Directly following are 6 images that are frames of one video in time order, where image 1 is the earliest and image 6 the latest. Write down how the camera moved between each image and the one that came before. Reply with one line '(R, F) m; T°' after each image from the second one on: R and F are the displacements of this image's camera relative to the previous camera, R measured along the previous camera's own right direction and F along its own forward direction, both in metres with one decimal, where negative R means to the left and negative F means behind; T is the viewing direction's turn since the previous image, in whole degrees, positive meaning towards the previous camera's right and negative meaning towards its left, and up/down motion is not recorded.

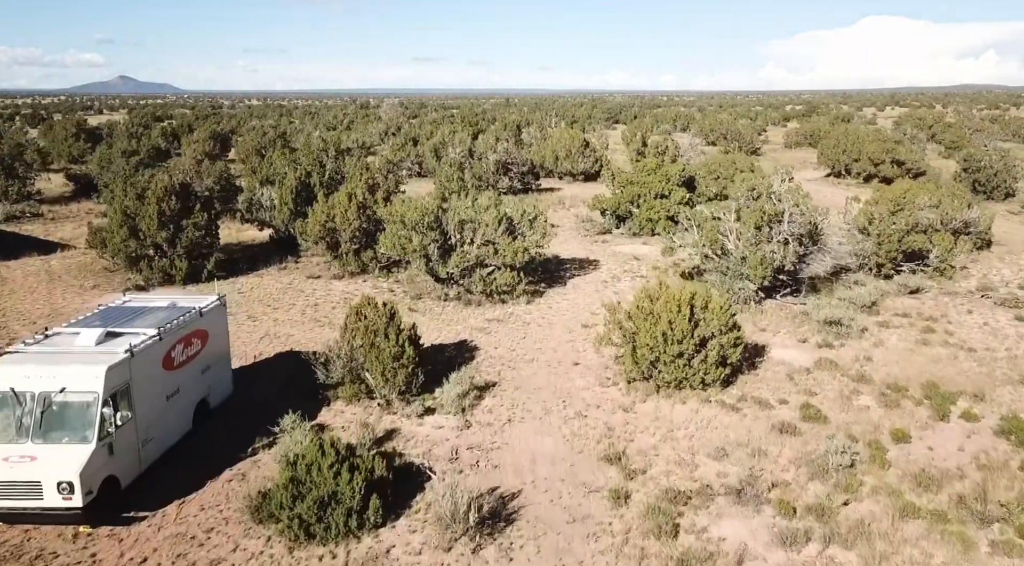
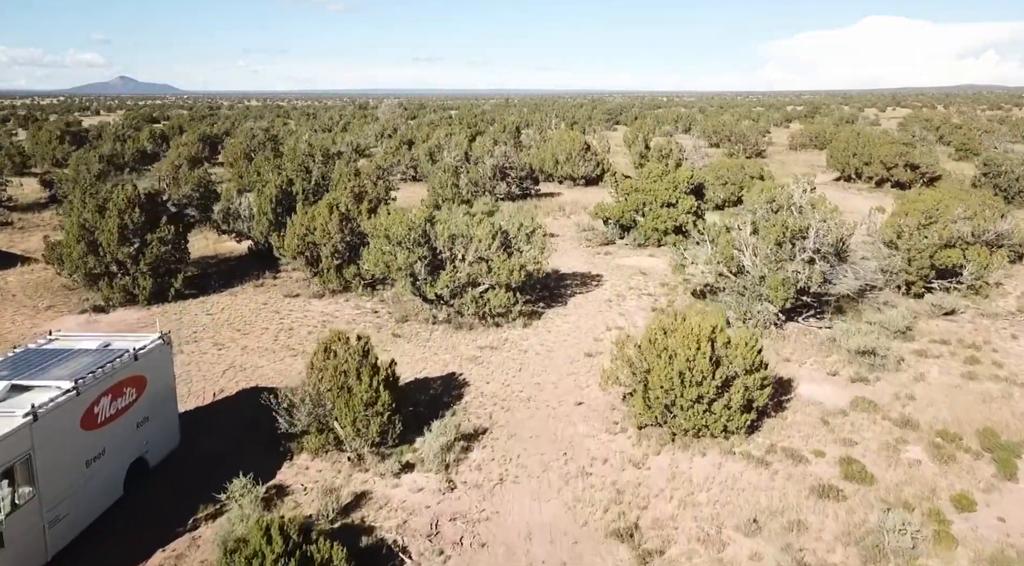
(+0.1, +2.6) m; 0°
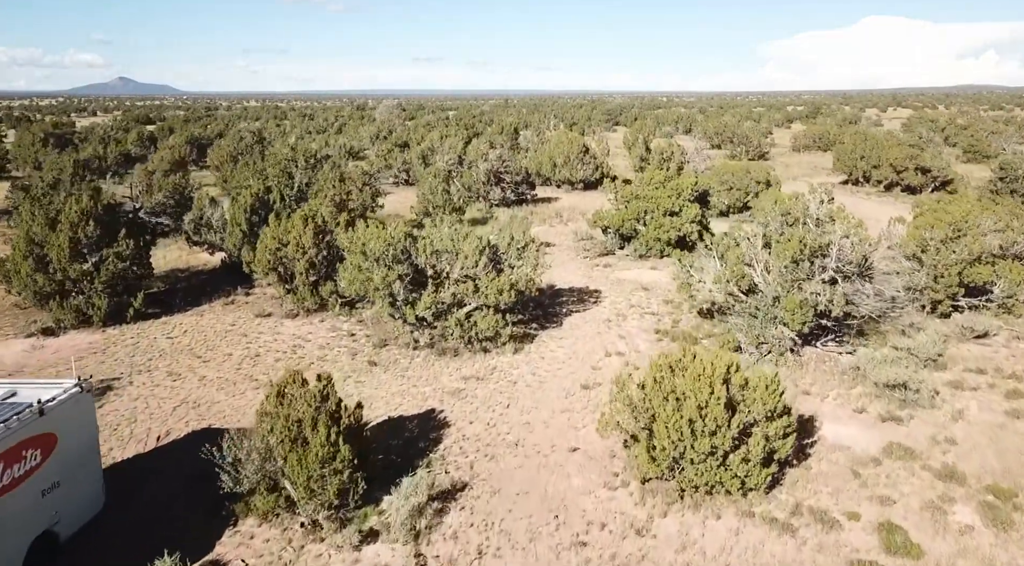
(+0.3, +2.3) m; 0°
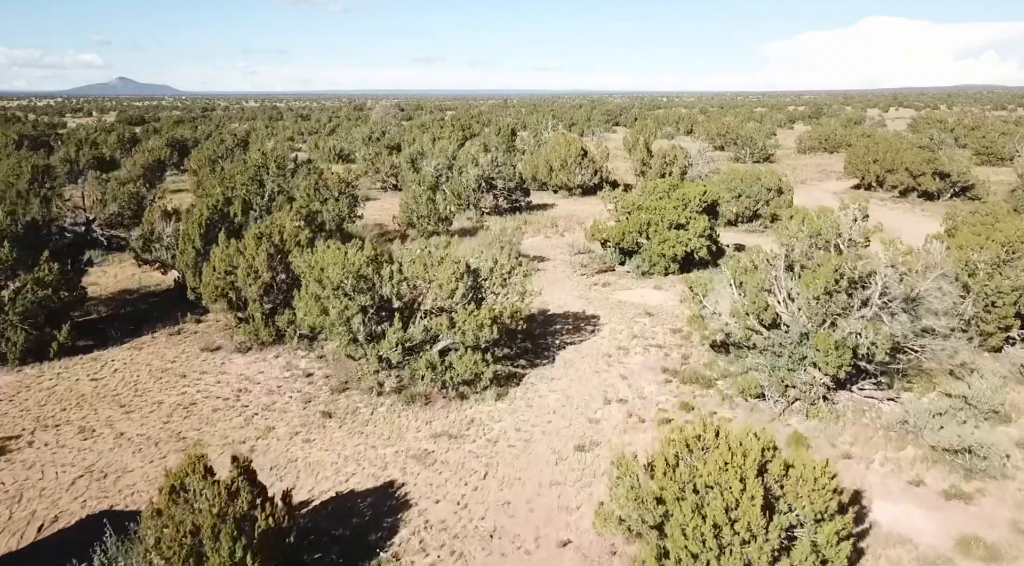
(+0.4, +3.4) m; 0°
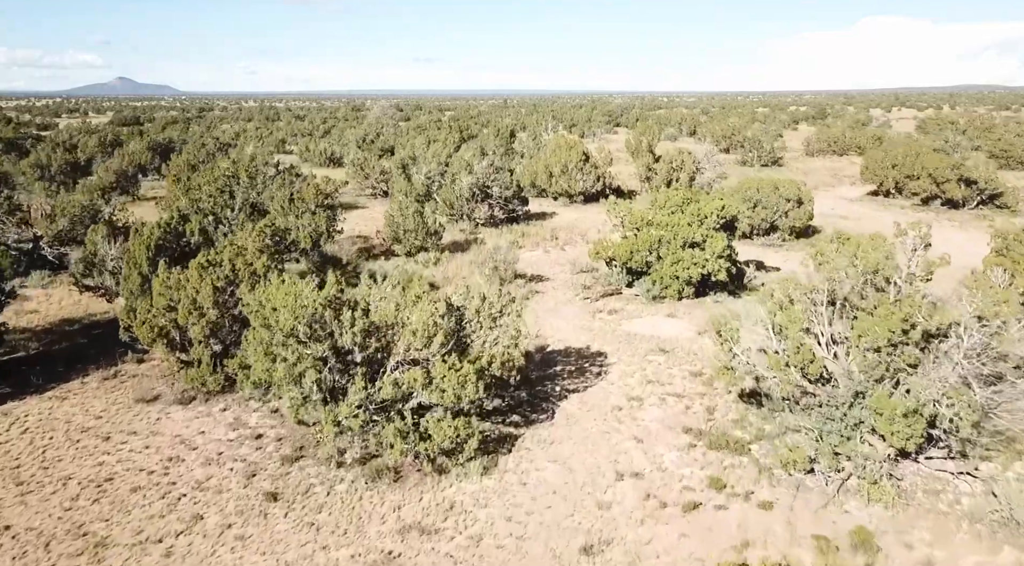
(+0.2, +3.6) m; 0°
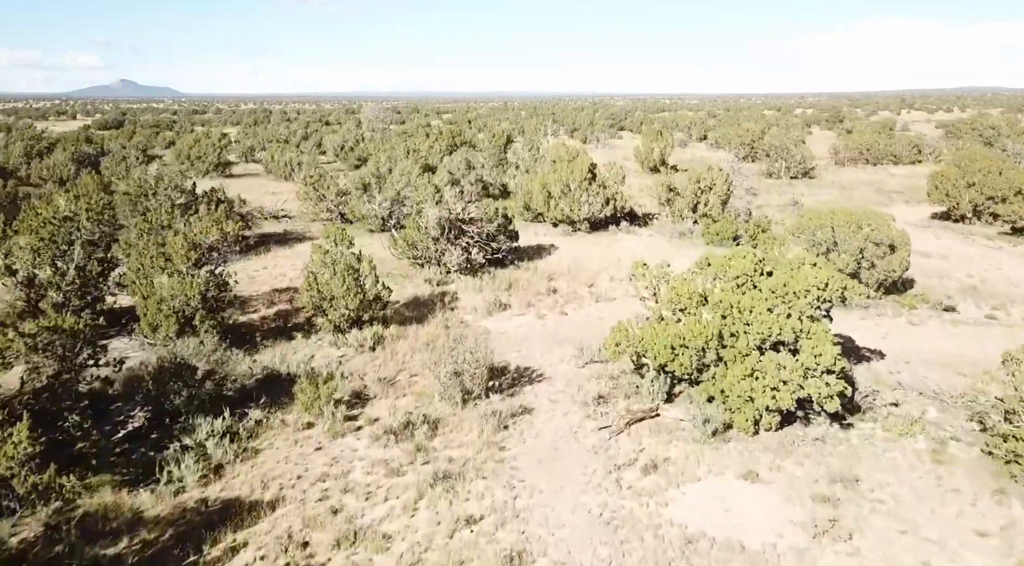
(+0.7, +11.4) m; 0°
